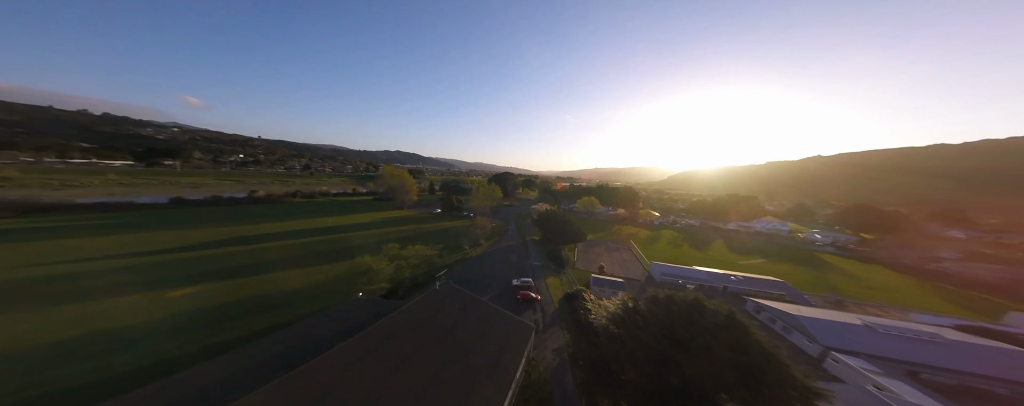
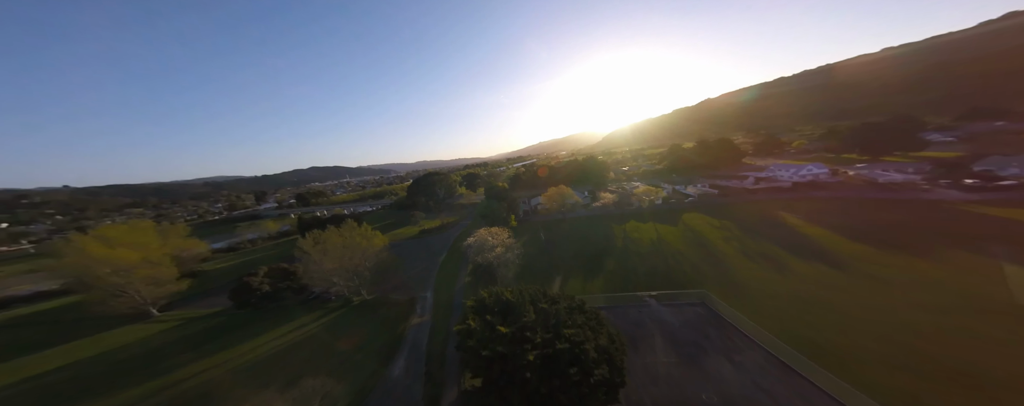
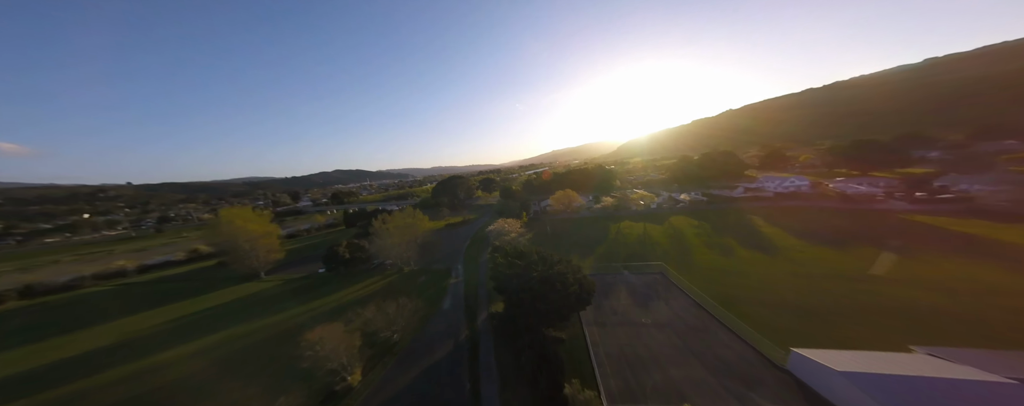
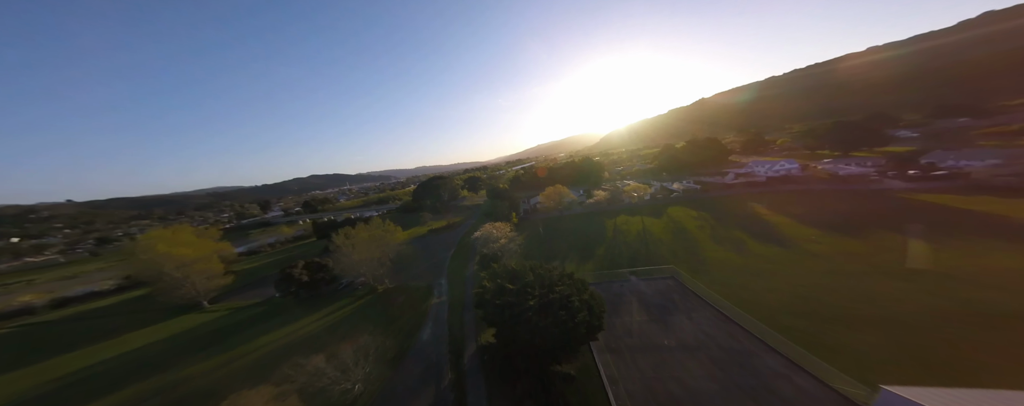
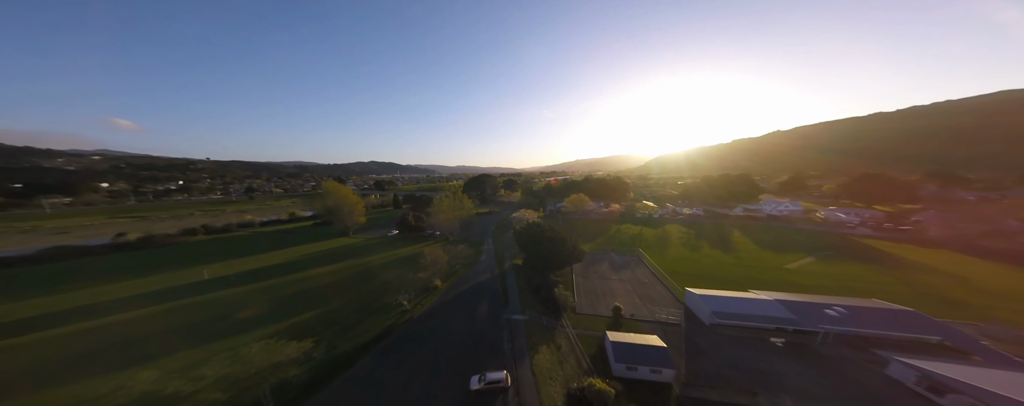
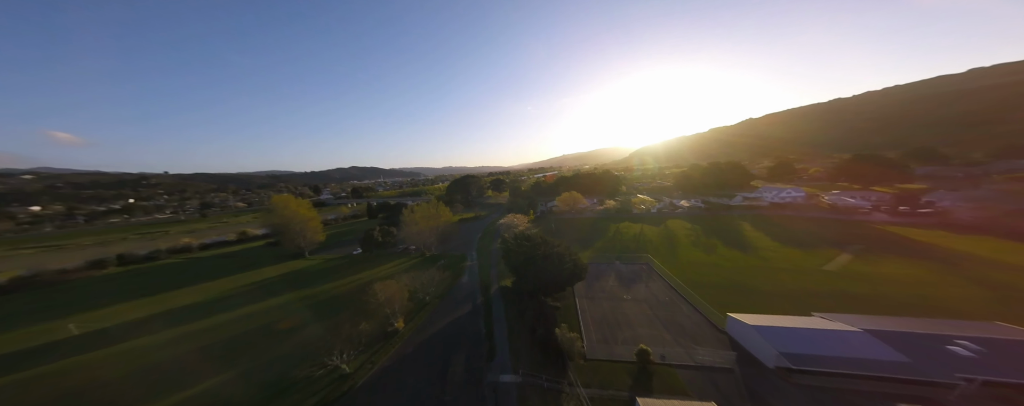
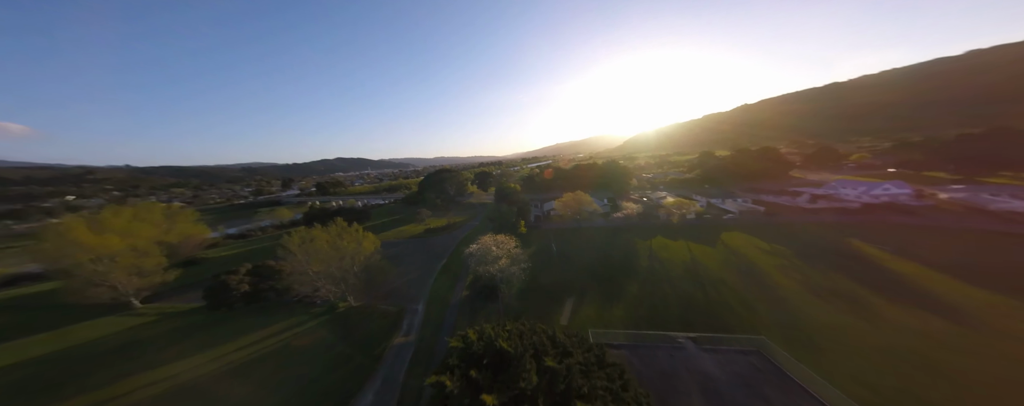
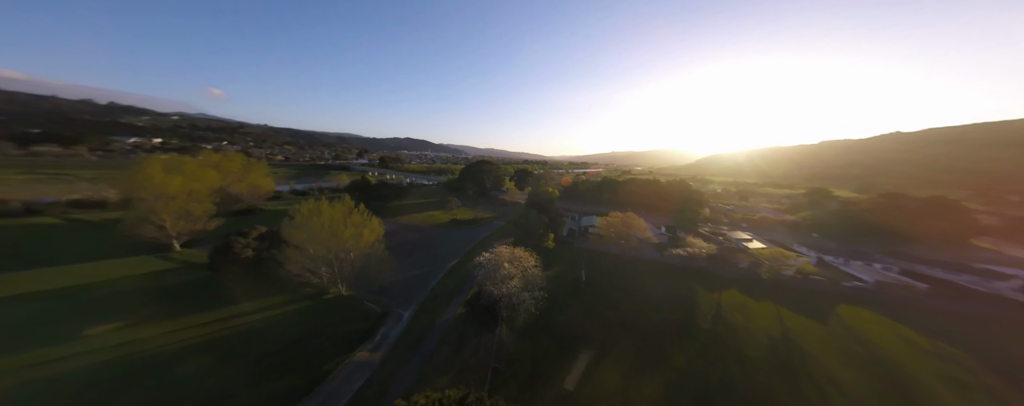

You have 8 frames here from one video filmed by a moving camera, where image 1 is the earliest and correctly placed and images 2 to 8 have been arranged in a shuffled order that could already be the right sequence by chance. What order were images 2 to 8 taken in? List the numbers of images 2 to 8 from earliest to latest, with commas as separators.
5, 6, 3, 4, 2, 7, 8
